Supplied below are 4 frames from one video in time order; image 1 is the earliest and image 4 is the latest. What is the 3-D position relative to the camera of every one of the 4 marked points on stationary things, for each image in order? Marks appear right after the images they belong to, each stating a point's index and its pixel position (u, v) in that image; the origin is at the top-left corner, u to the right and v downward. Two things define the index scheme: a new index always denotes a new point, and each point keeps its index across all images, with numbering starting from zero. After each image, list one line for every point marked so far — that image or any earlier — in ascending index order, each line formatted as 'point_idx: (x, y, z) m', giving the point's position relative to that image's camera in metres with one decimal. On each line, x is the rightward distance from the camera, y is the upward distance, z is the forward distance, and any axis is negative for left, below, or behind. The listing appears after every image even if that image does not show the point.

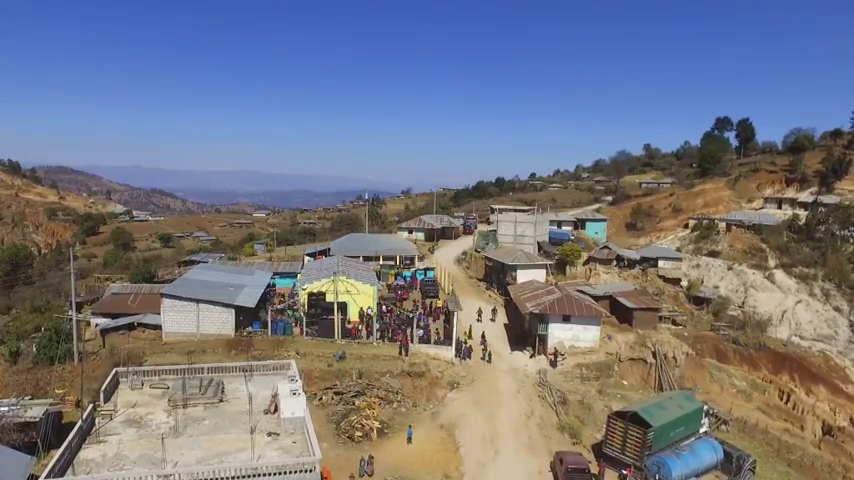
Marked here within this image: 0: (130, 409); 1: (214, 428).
0: (-10.5, -6.0, +19.5) m
1: (-7.0, -6.2, +18.1) m
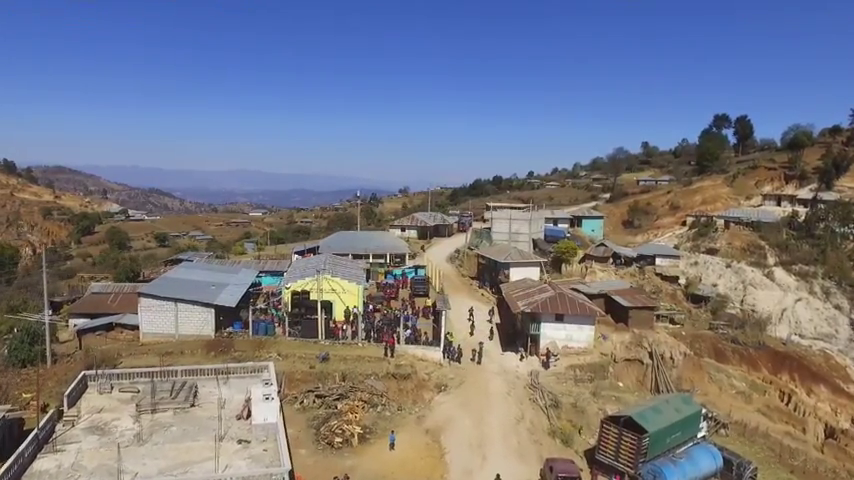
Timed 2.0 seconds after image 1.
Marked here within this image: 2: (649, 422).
0: (-11.1, -5.8, +18.4) m
1: (-7.6, -6.0, +17.0) m
2: (+7.7, -6.3, +19.2) m
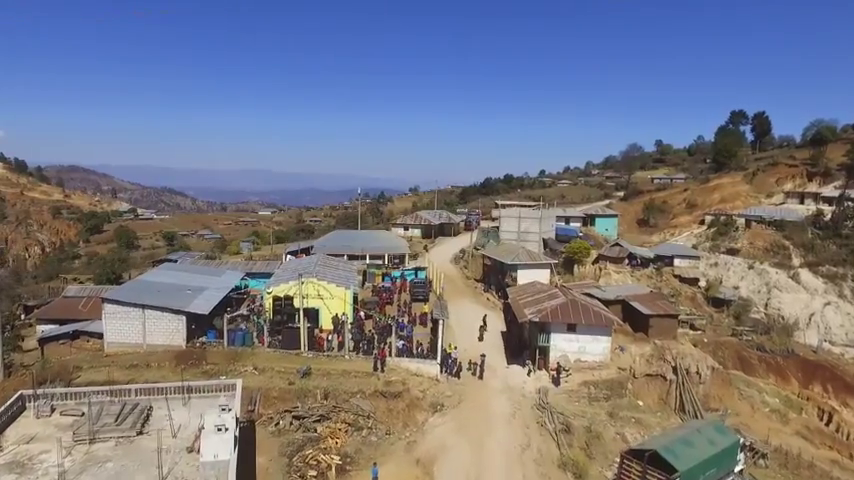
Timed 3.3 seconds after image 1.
0: (-11.5, -5.8, +15.6) m
1: (-8.0, -6.0, +14.2) m
2: (+7.3, -6.3, +16.0) m
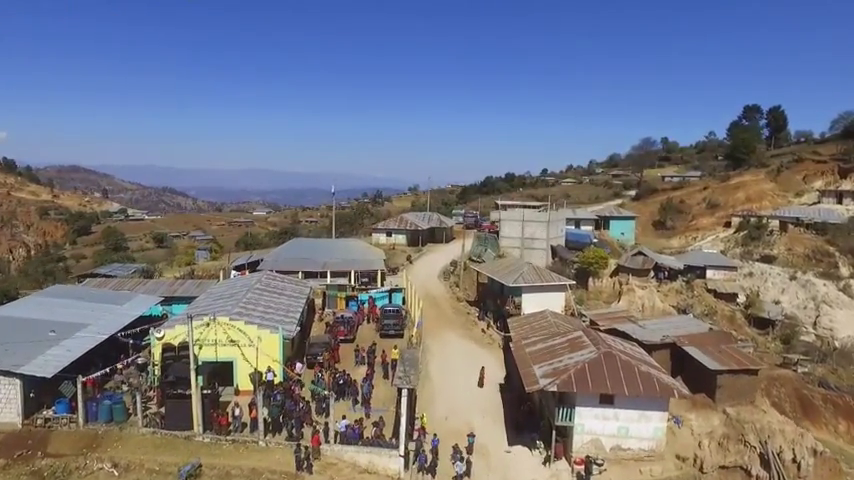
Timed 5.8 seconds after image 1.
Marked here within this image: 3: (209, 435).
0: (-12.7, -6.5, +7.2) m
1: (-9.3, -6.7, +5.7) m
2: (+6.1, -7.0, +7.5) m
3: (-6.4, -5.7, +16.3) m
